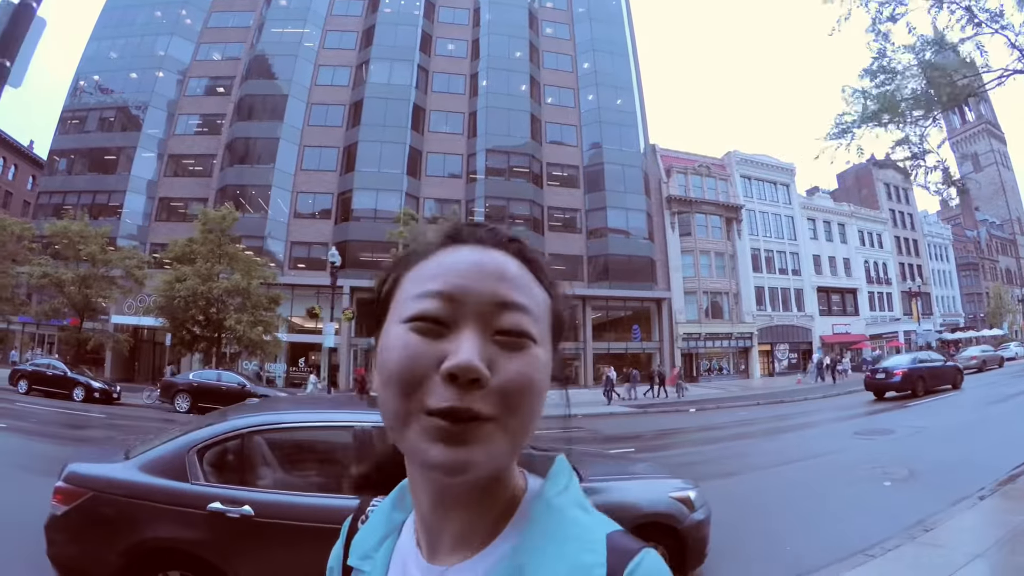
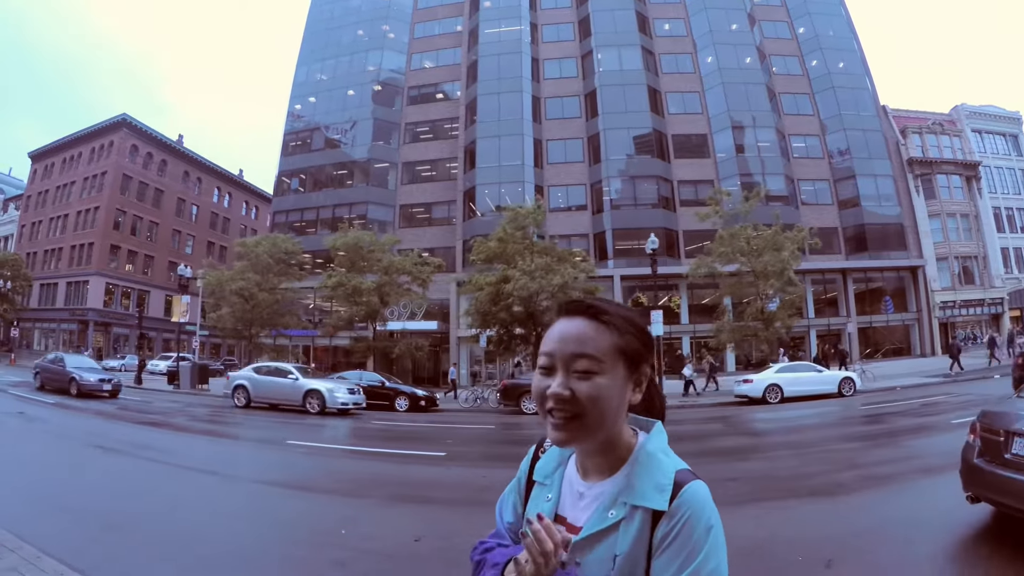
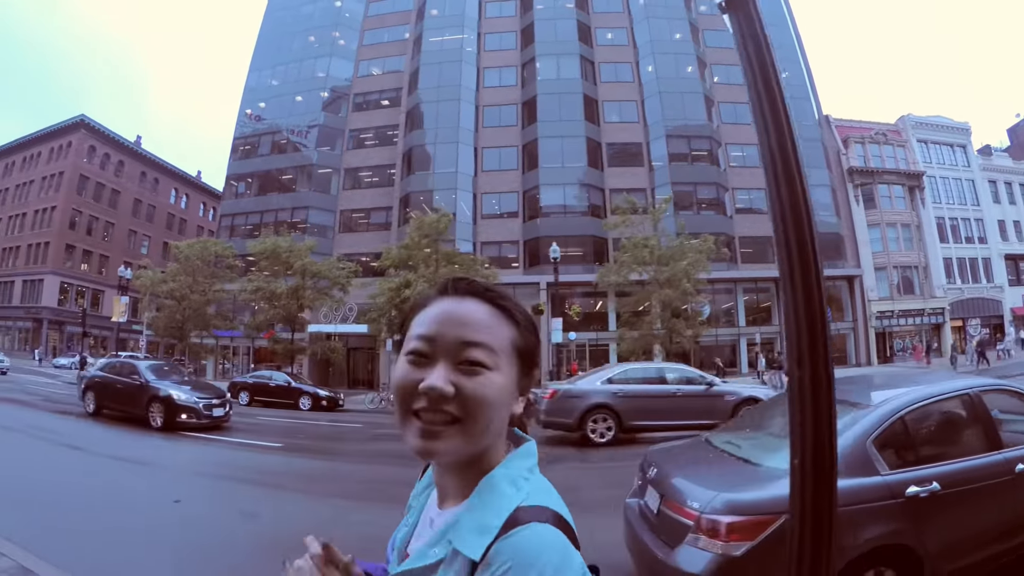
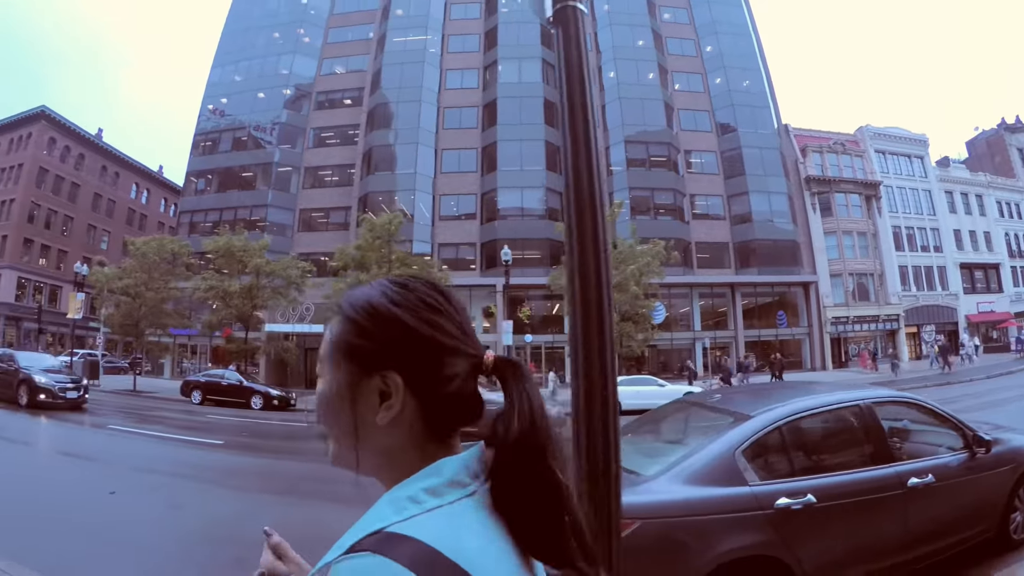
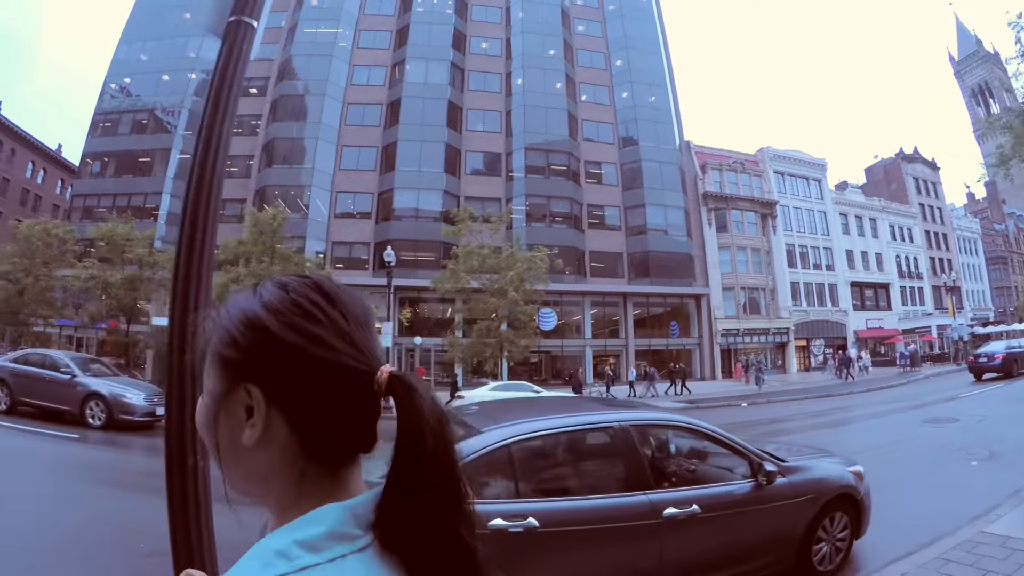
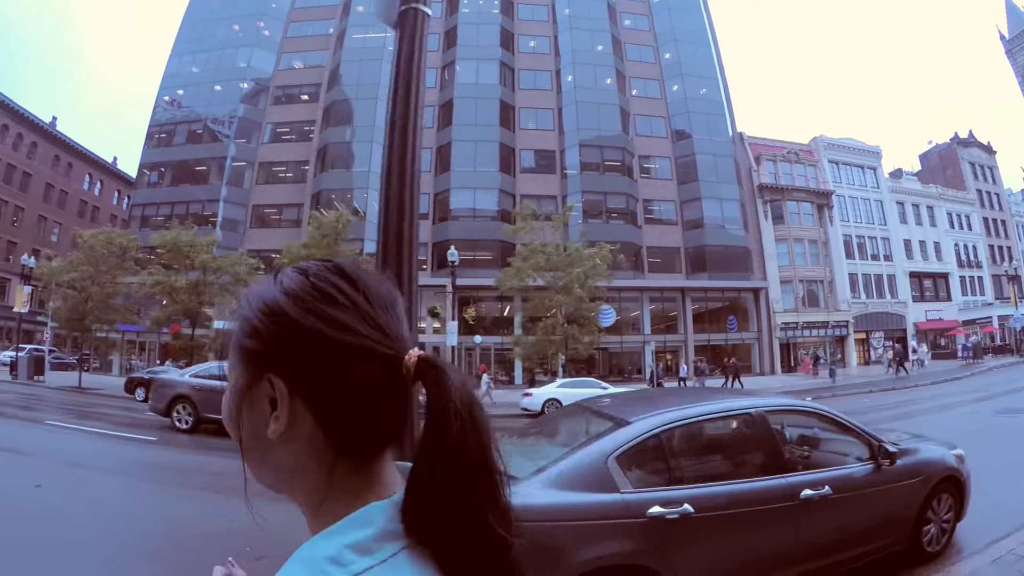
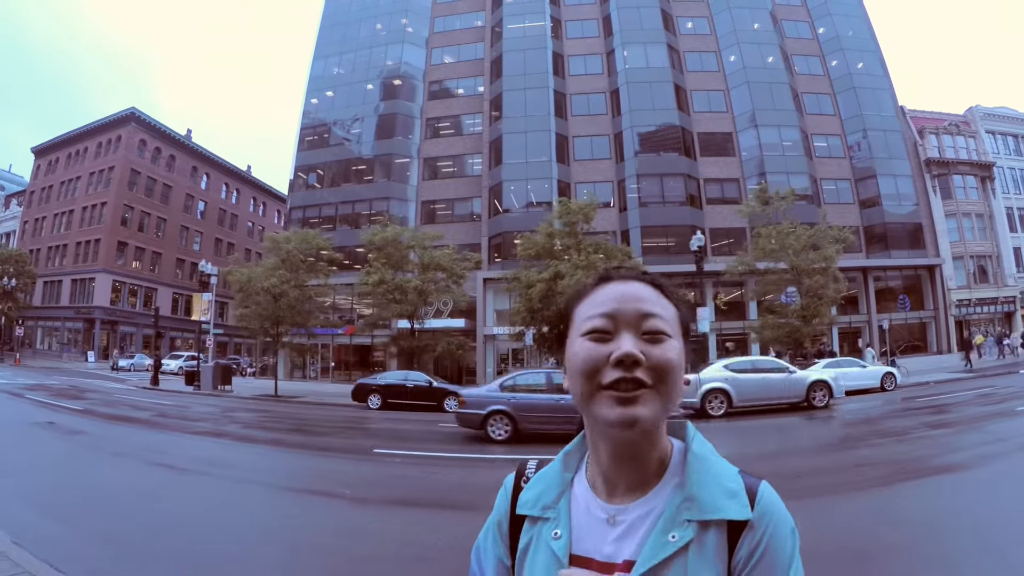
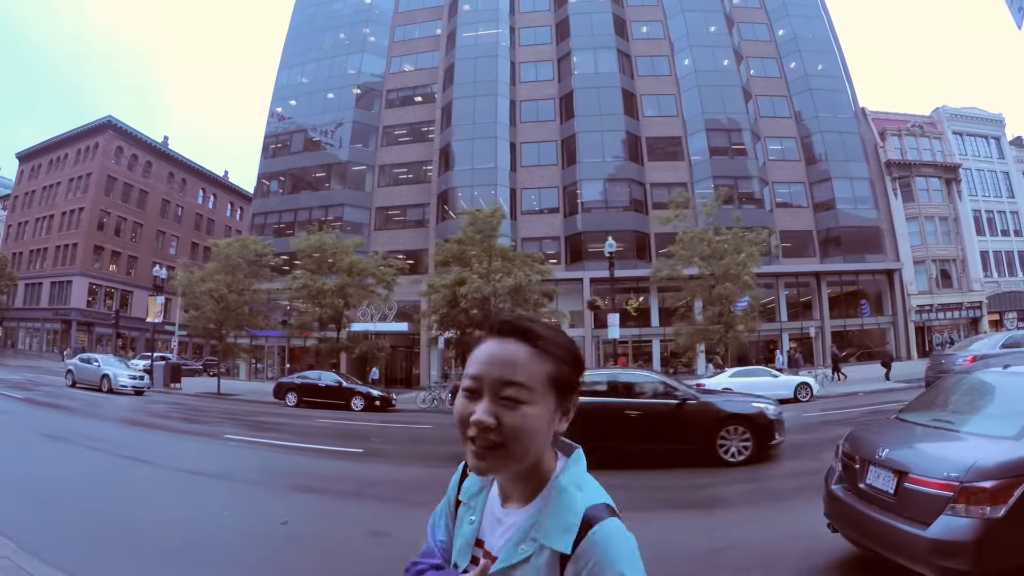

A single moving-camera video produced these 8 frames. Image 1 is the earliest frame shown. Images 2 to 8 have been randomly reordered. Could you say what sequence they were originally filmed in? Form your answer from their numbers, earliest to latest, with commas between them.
5, 6, 4, 3, 8, 2, 7
